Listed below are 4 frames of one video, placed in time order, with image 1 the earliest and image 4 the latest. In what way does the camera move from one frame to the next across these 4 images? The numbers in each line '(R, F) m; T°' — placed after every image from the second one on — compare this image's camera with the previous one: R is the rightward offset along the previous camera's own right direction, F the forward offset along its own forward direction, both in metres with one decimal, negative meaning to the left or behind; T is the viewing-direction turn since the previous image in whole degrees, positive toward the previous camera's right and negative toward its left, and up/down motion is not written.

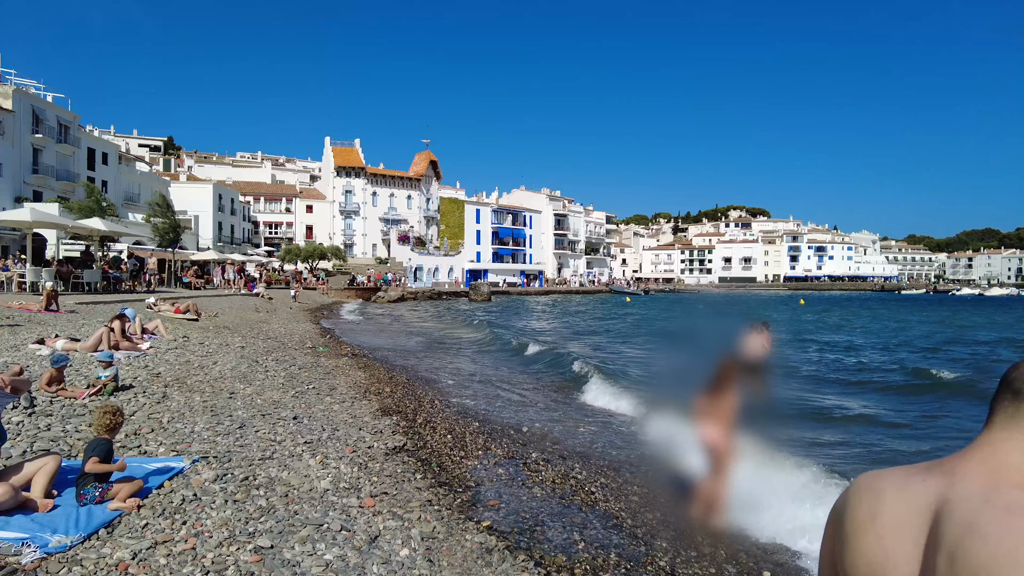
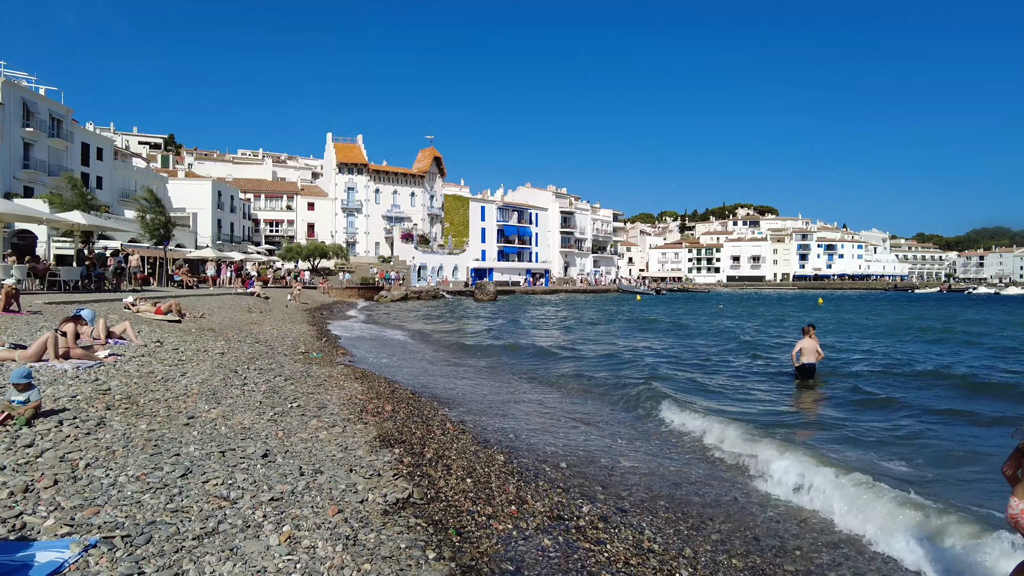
(-0.4, +2.3) m; 0°
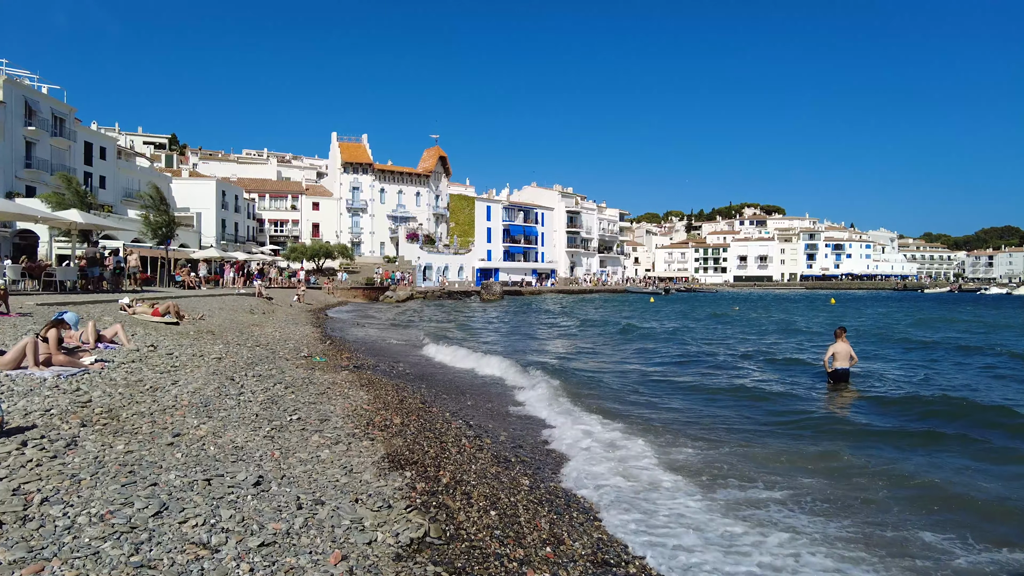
(-0.3, +1.0) m; 0°
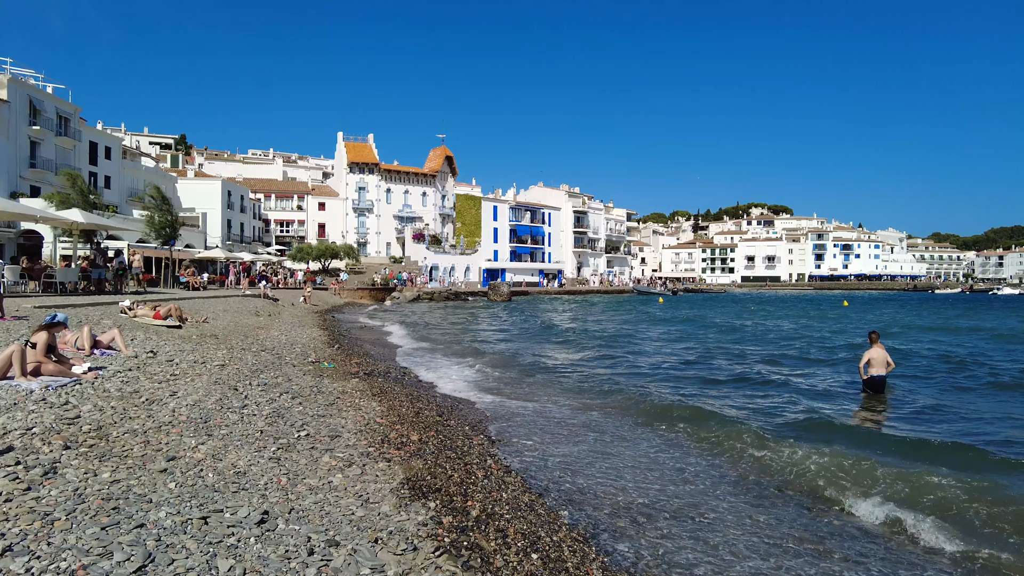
(-0.3, +0.9) m; 0°
